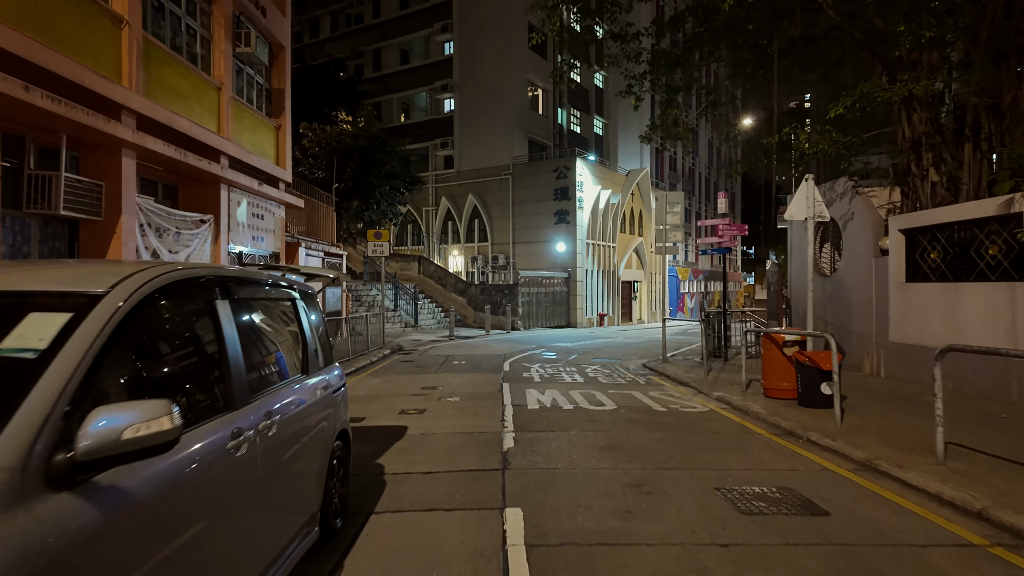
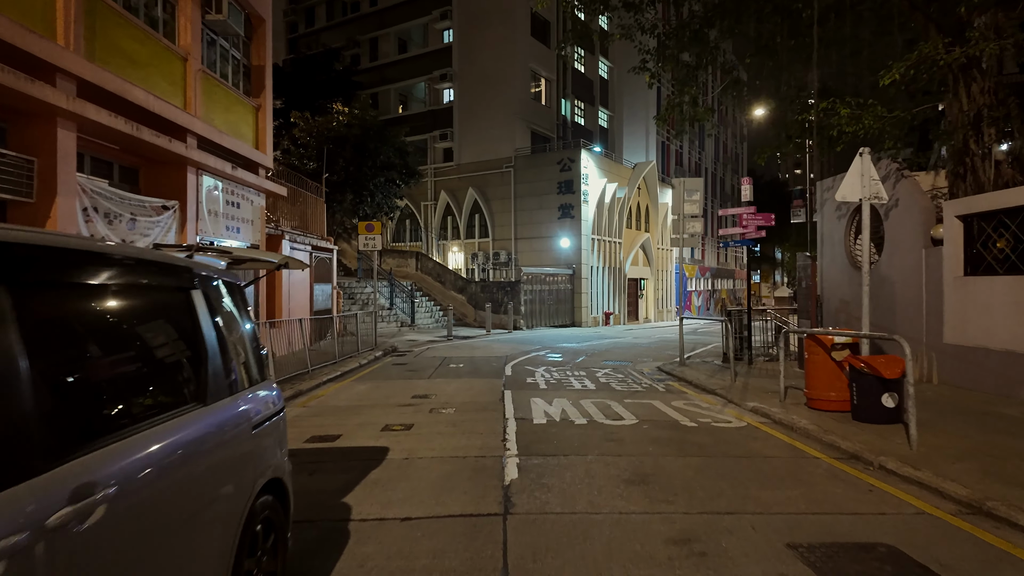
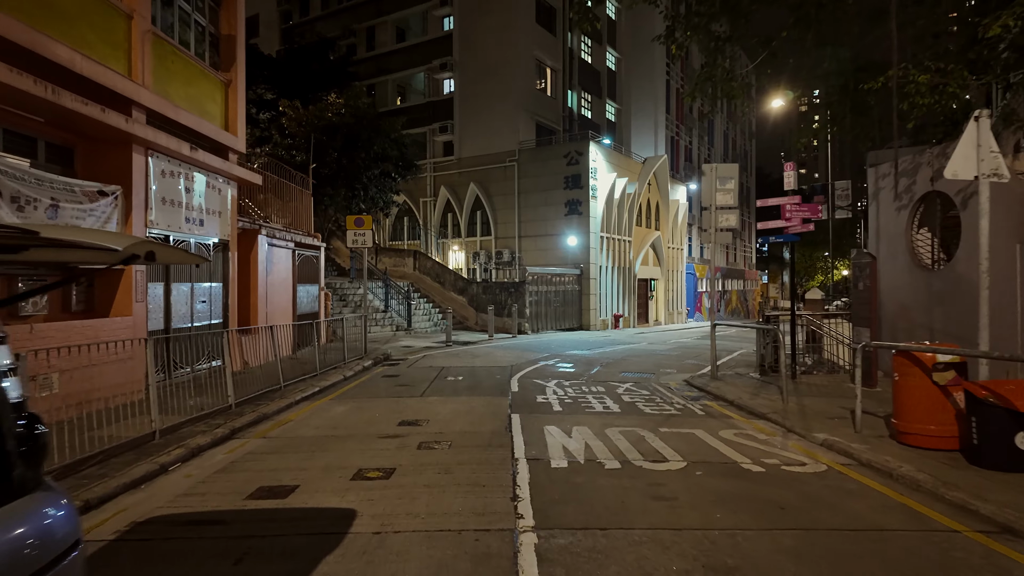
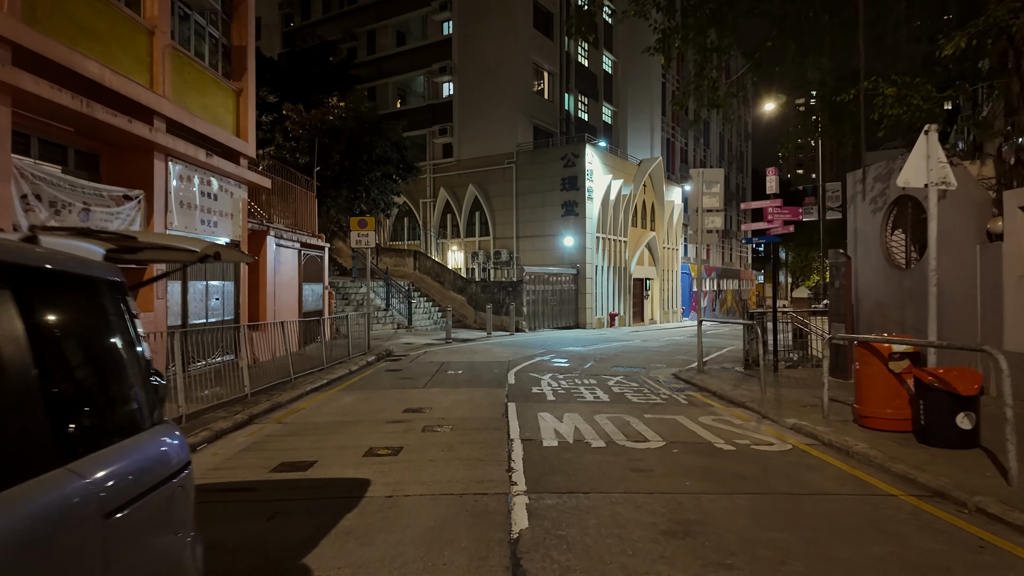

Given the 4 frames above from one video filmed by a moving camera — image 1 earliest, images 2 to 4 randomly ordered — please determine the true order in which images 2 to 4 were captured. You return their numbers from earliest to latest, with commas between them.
2, 4, 3
